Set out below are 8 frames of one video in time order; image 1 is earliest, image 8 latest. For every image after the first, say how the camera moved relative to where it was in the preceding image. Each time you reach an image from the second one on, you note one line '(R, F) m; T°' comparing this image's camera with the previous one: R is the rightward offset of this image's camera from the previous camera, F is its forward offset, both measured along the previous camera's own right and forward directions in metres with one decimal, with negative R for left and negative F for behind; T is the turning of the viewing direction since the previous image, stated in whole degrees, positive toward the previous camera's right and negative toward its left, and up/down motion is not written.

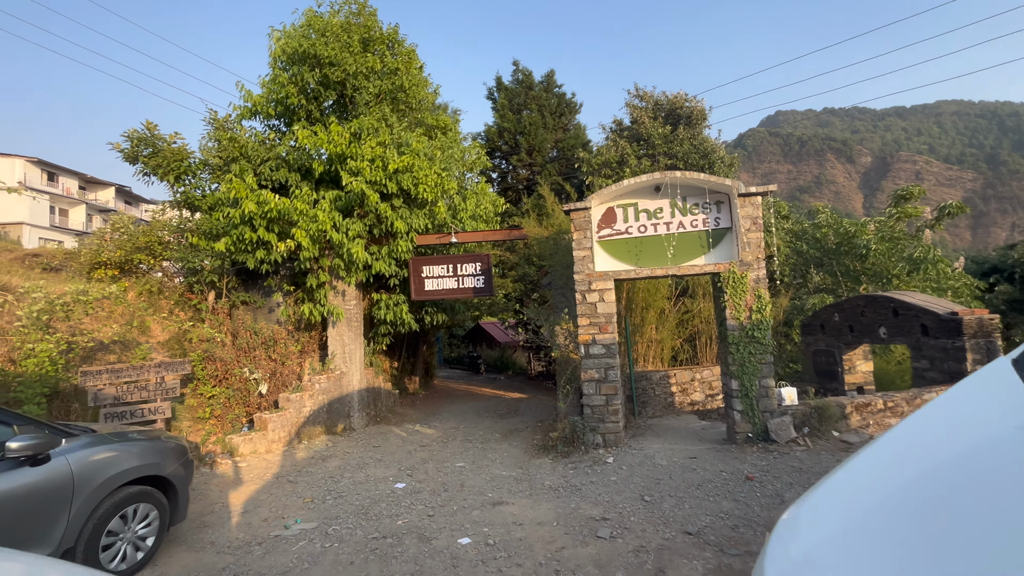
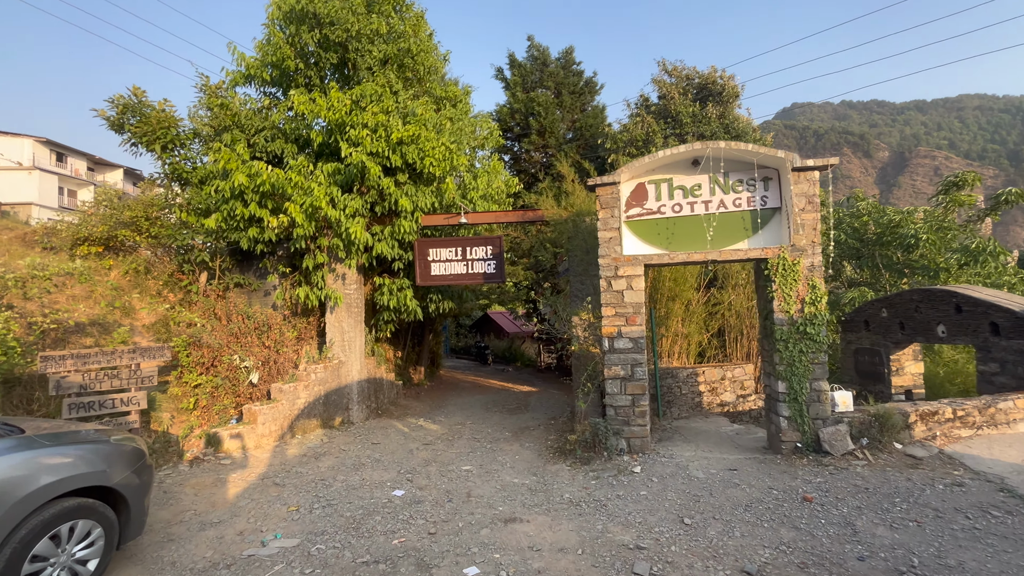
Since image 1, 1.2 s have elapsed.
(-0.1, +0.8) m; -1°
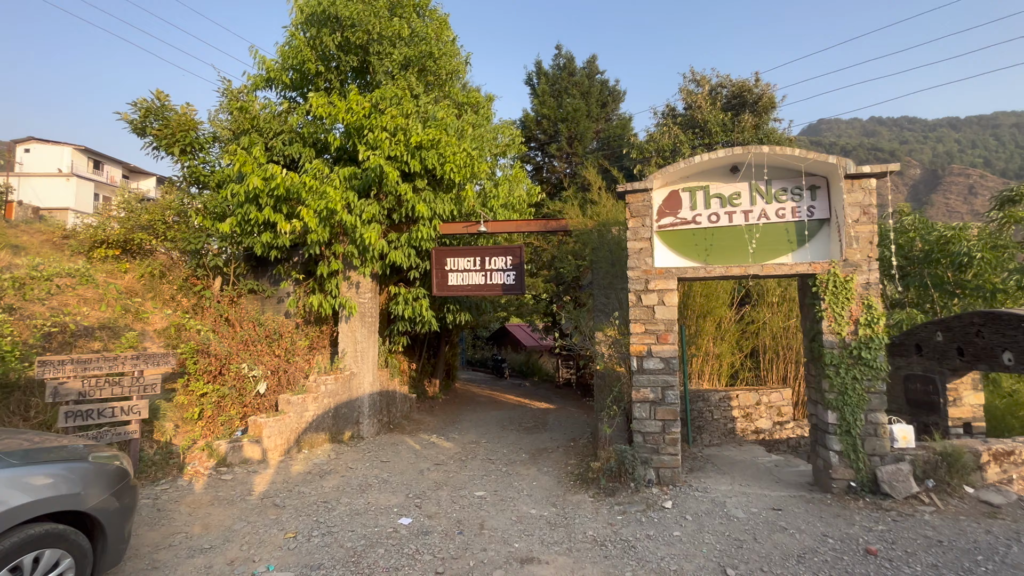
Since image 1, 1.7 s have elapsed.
(0.0, +0.4) m; -2°
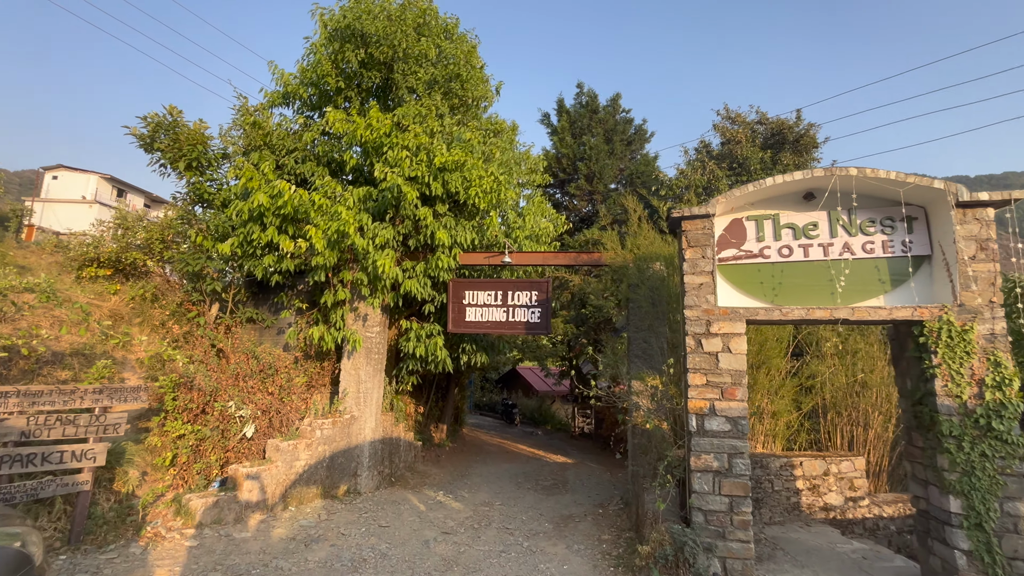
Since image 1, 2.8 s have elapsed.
(-0.3, +0.8) m; -1°
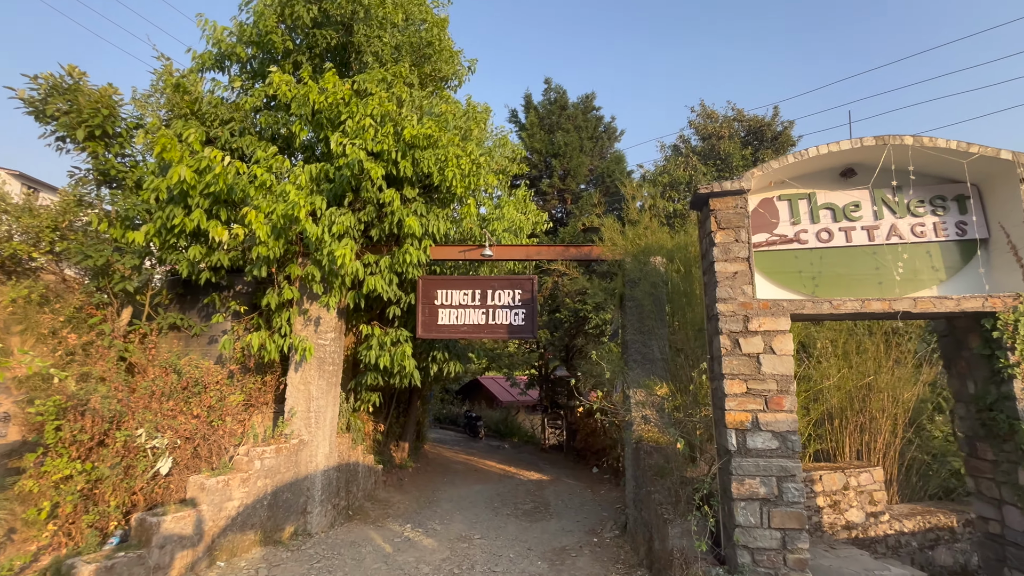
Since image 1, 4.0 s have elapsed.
(-0.4, +1.0) m; +6°
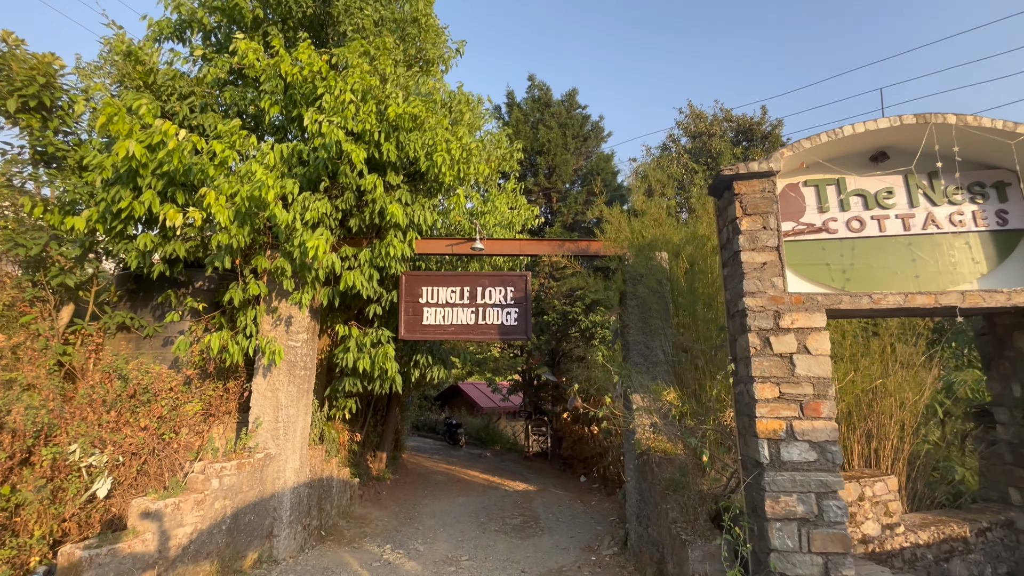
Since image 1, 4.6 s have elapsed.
(-0.2, +0.5) m; +3°
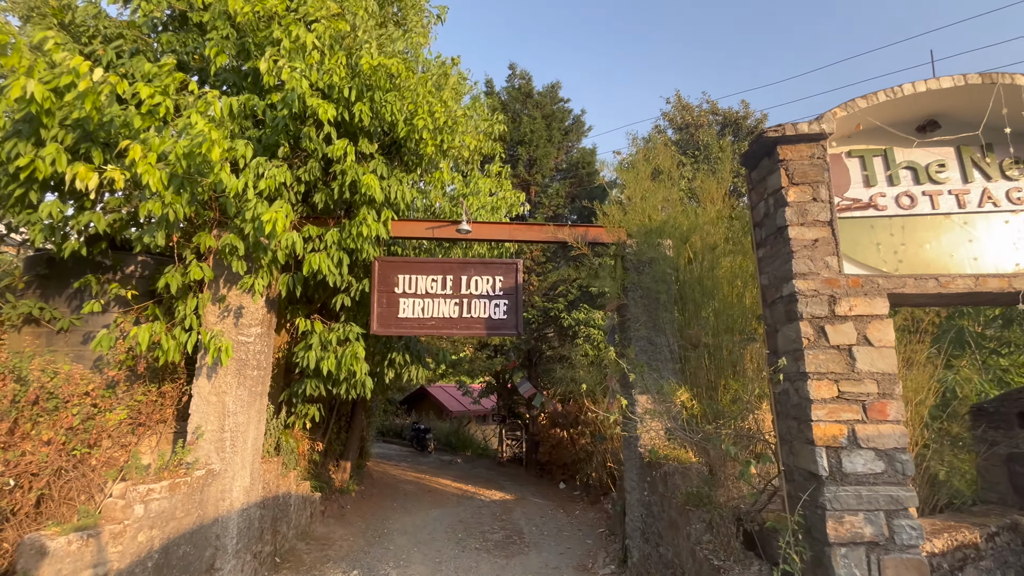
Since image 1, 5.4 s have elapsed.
(-0.3, +0.7) m; +4°
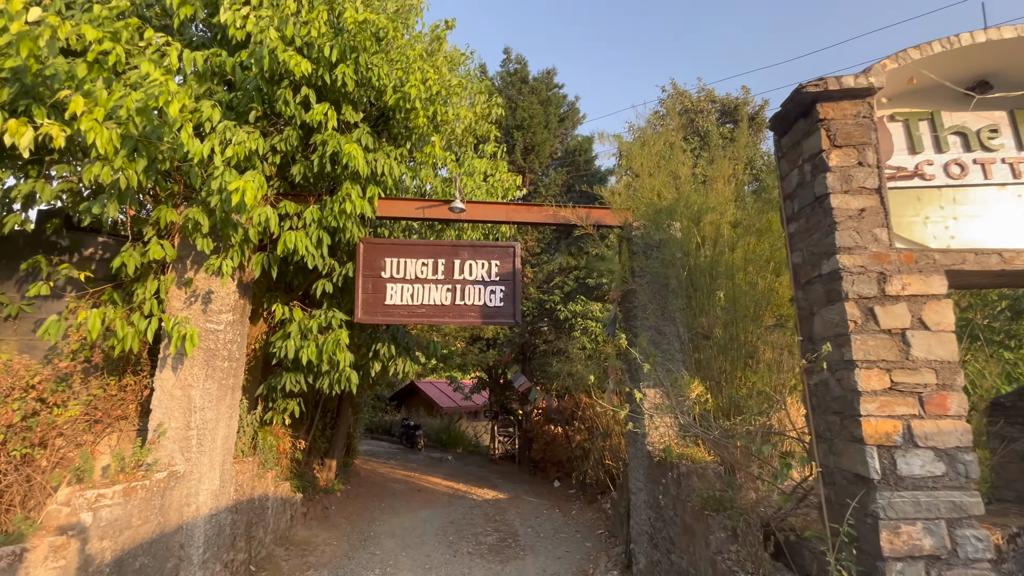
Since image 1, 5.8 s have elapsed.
(-0.1, +0.4) m; +1°
